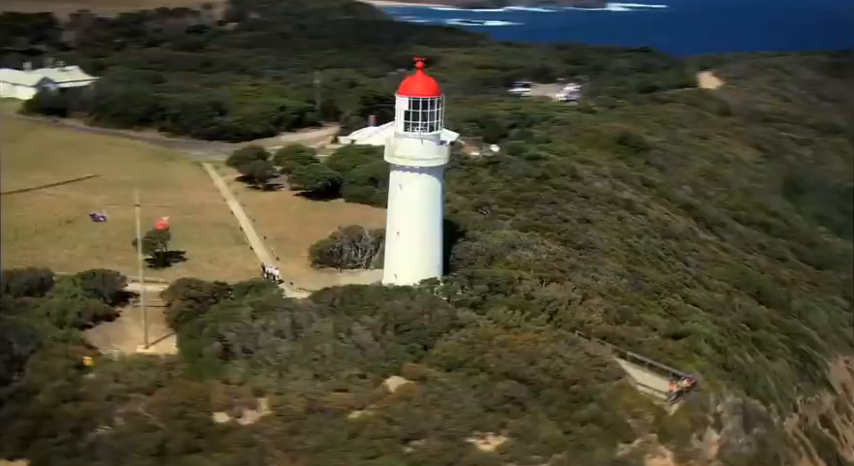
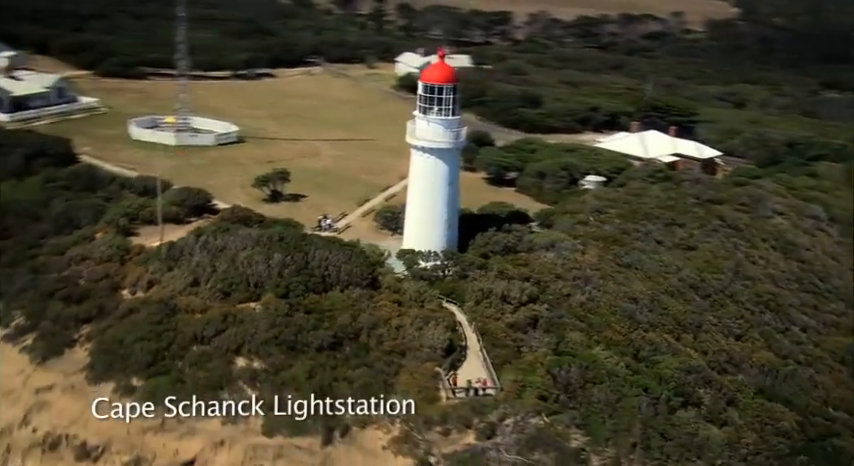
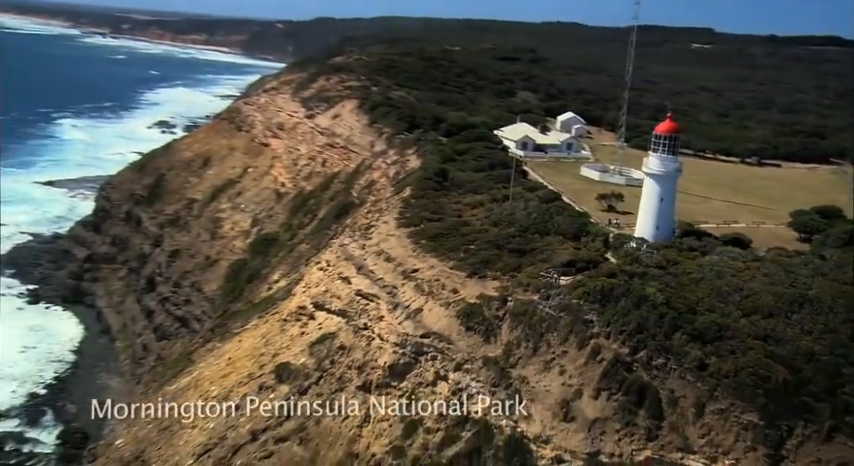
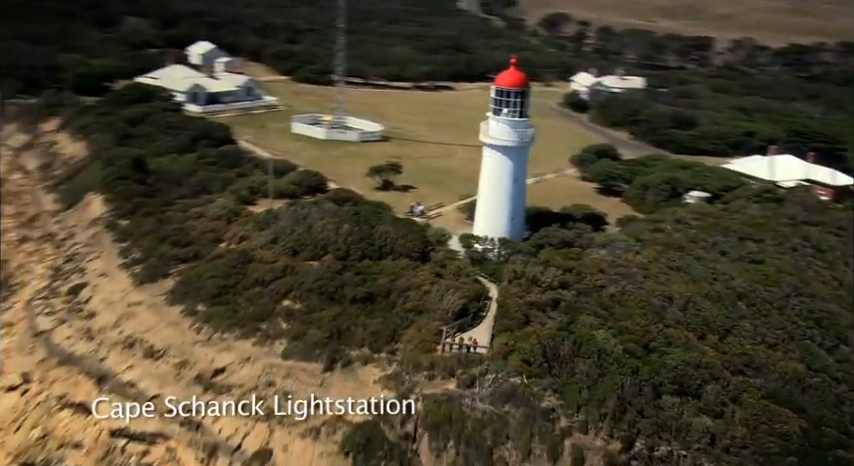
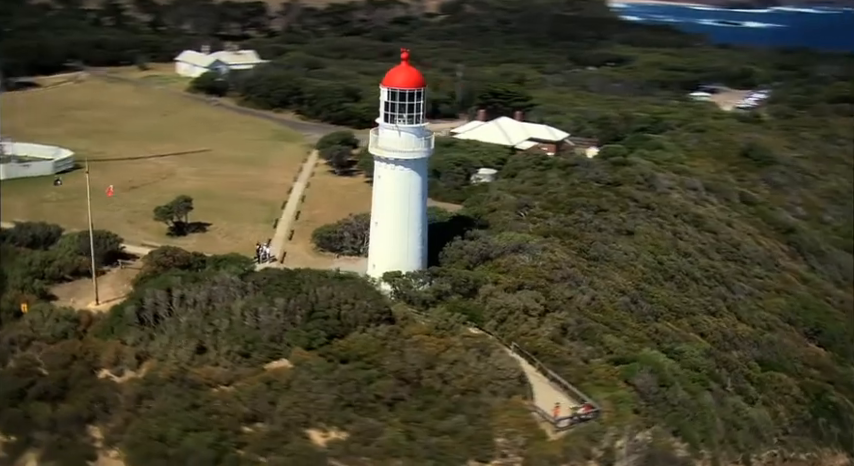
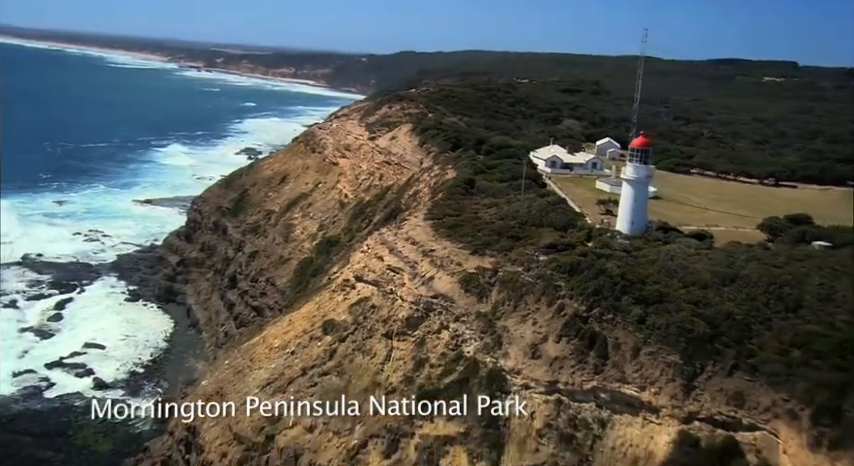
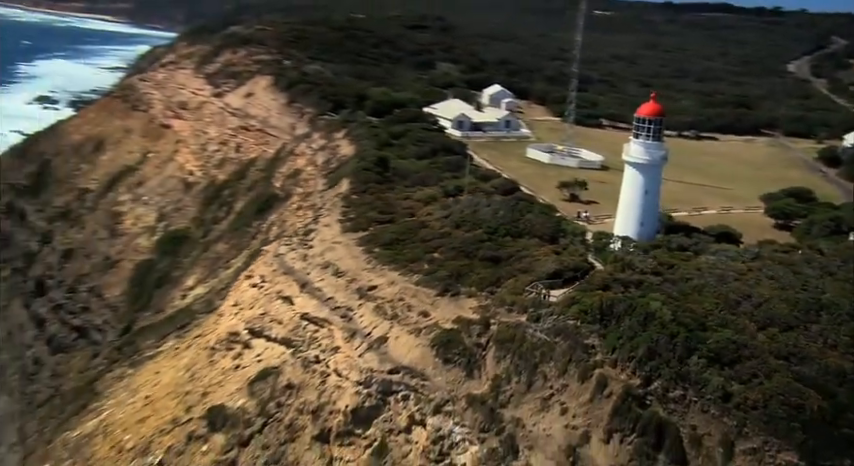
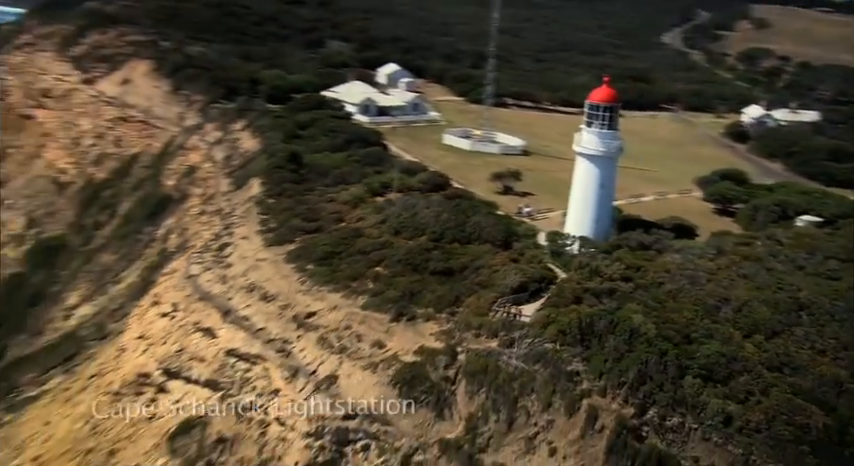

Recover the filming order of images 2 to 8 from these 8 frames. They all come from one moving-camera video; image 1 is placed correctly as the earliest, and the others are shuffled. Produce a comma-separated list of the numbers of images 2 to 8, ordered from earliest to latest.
5, 2, 4, 8, 7, 3, 6
